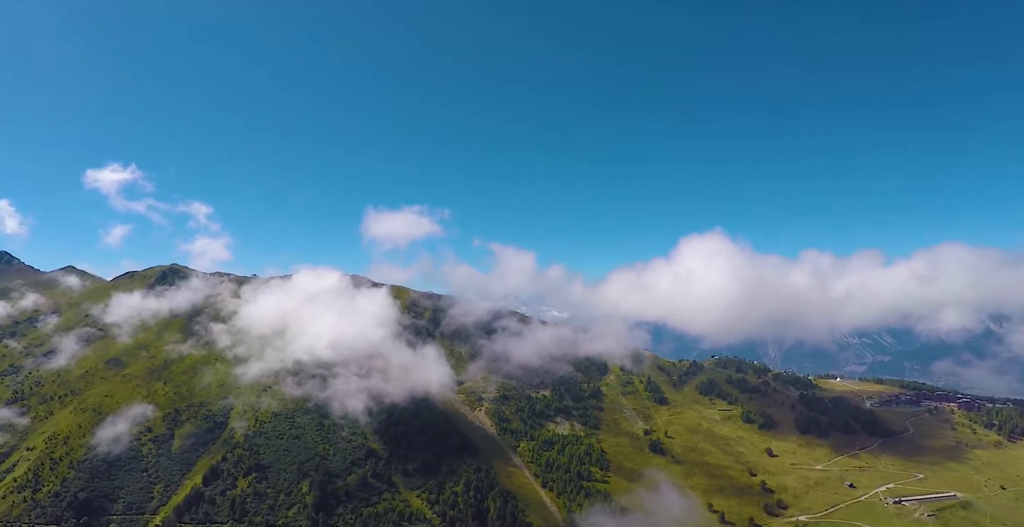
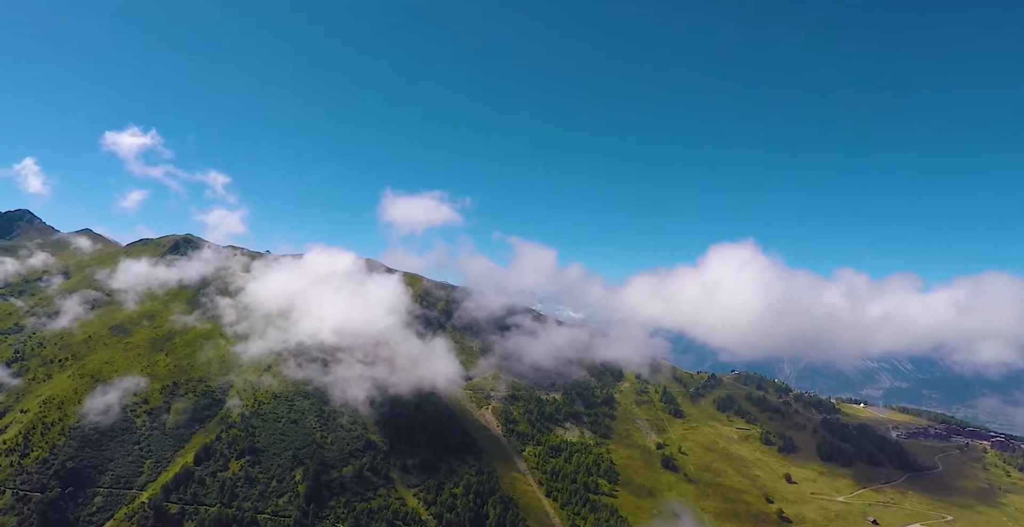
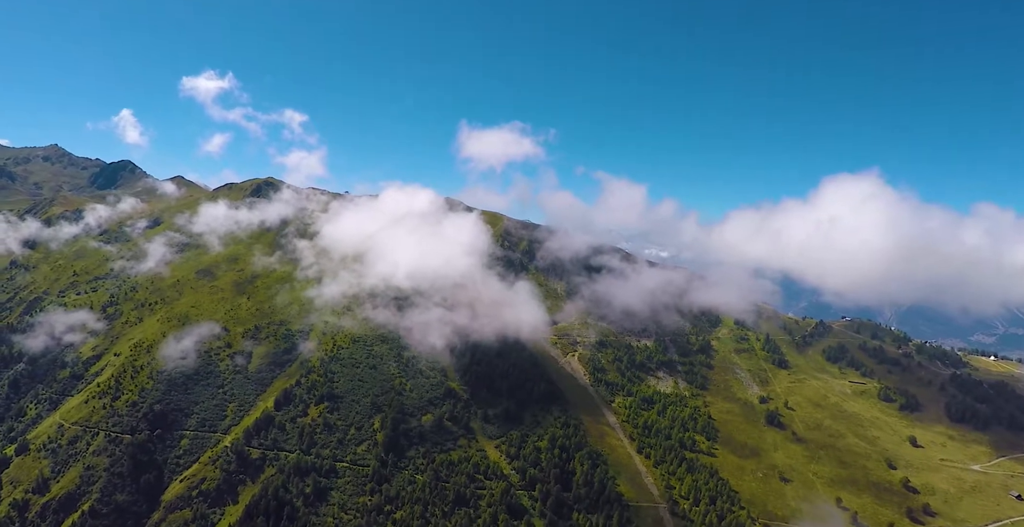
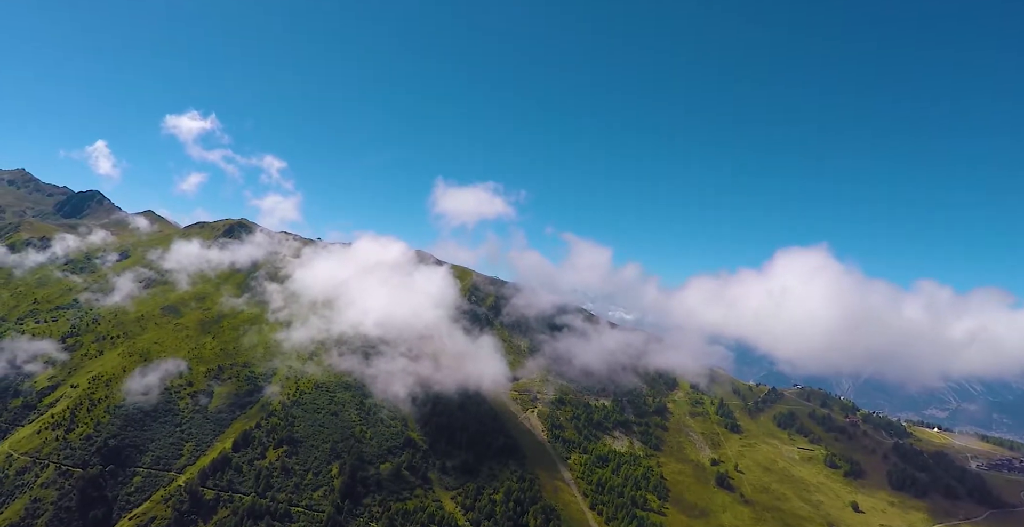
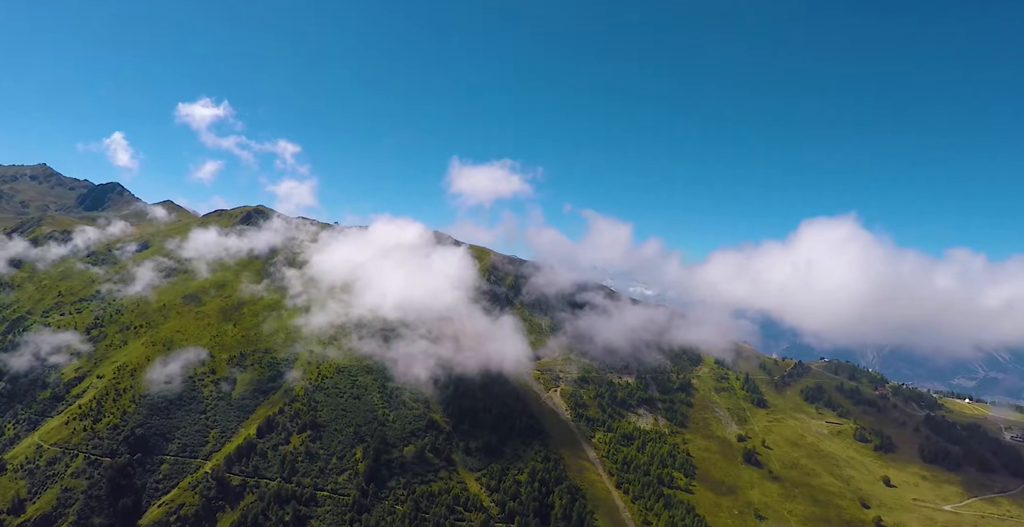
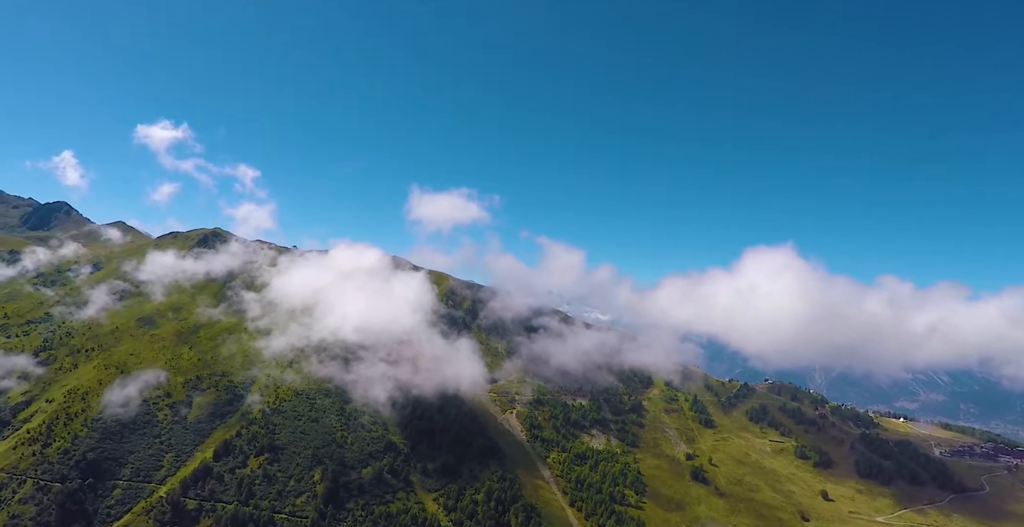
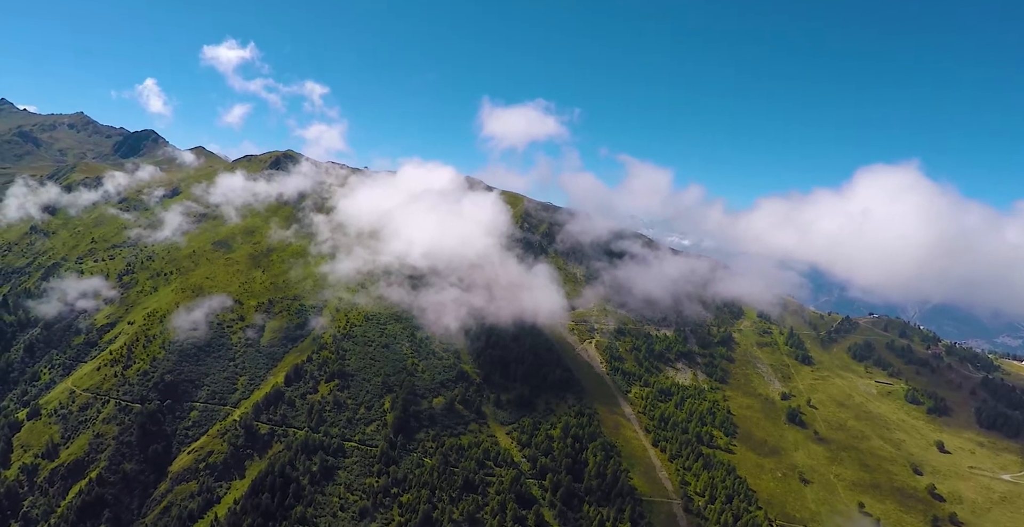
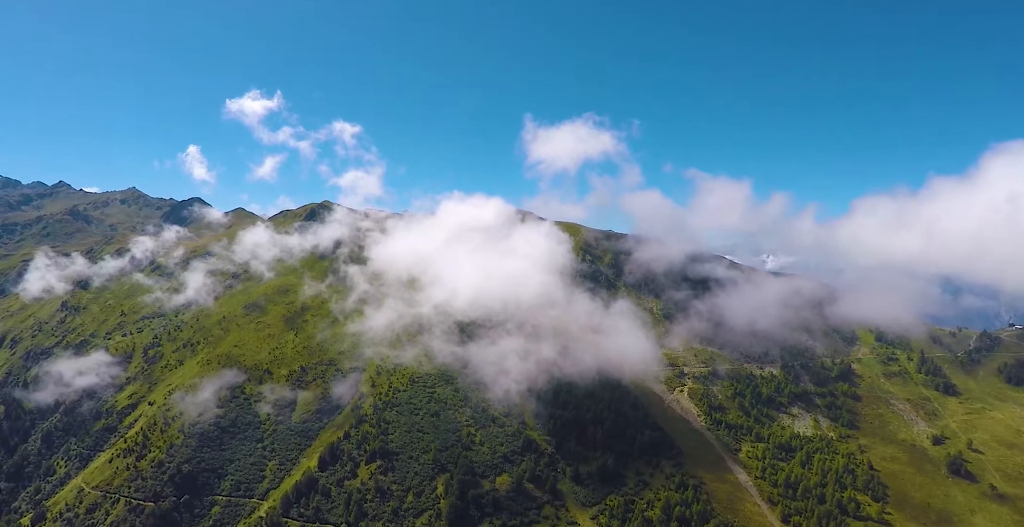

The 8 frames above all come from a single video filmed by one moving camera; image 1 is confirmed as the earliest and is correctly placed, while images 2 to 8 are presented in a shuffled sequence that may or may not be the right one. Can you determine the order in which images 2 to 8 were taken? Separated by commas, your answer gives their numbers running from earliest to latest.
2, 6, 4, 5, 3, 7, 8
